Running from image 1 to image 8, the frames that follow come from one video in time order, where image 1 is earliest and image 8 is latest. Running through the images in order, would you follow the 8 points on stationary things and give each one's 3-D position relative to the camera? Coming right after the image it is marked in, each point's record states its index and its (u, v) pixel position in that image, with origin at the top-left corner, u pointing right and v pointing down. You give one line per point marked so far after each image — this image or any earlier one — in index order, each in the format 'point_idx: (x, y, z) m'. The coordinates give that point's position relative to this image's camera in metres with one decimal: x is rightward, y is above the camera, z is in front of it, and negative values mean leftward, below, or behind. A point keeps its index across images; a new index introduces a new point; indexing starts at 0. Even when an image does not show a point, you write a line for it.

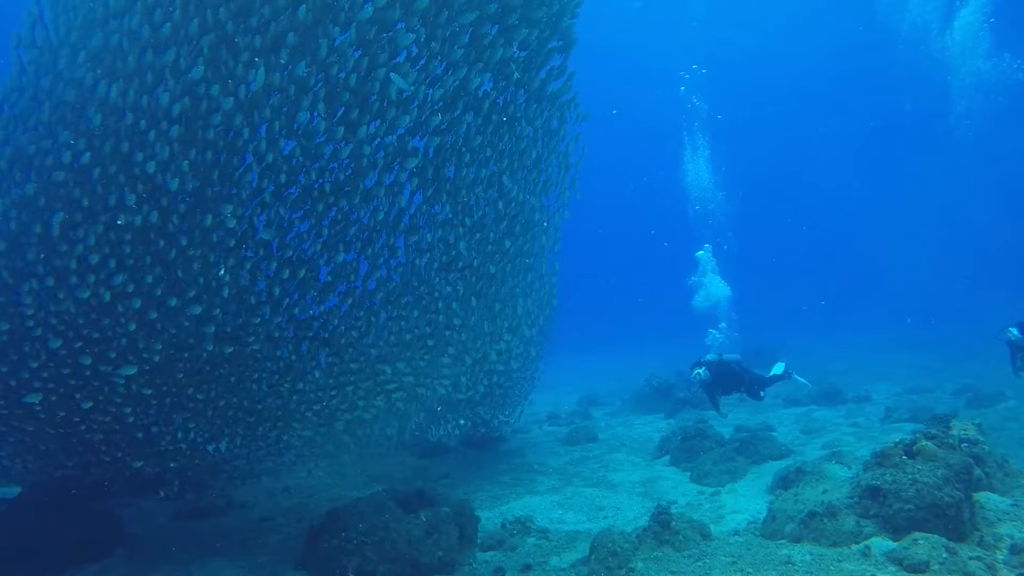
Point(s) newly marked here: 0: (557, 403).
0: (+1.4, -3.7, +18.6) m
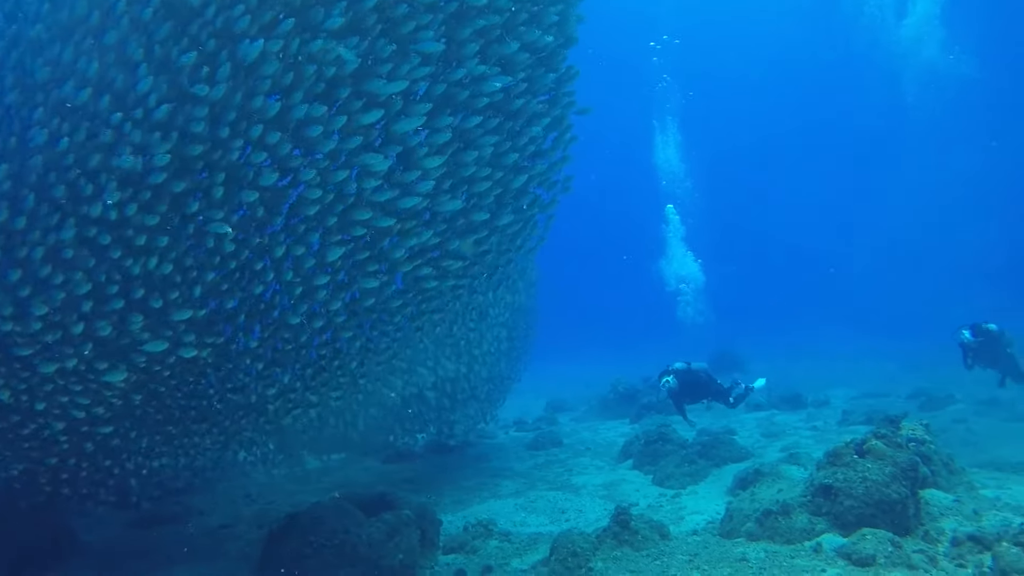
0: (+0.2, -3.9, +18.8) m
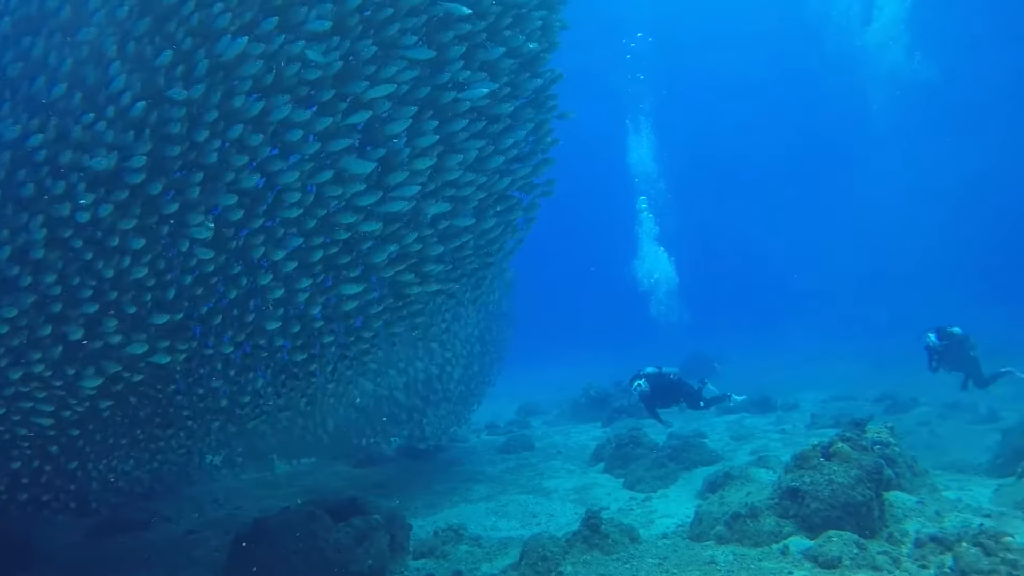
0: (-0.6, -4.0, +18.8) m
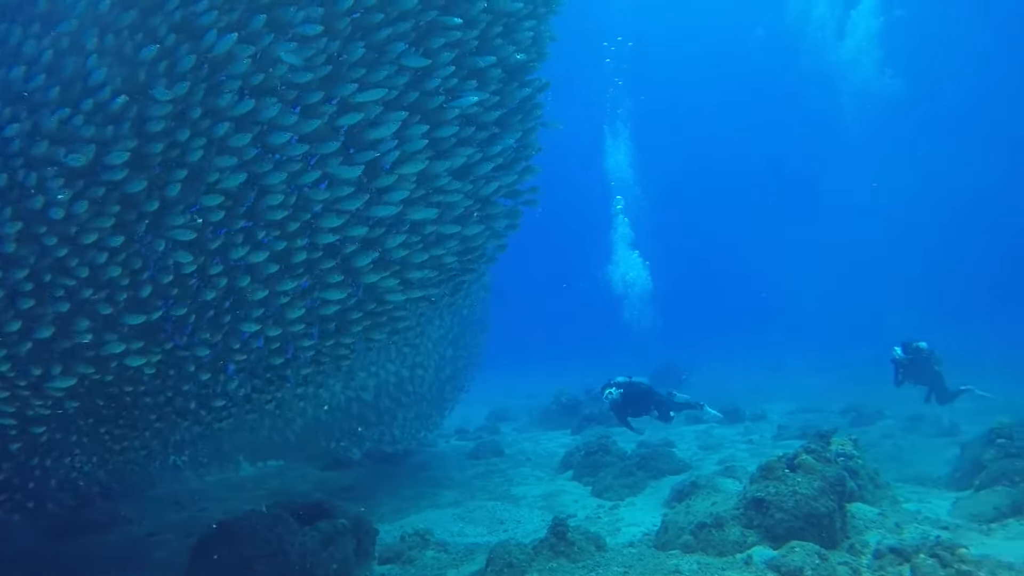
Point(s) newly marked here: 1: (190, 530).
0: (-1.6, -4.2, +18.8) m
1: (-4.3, -3.2, +8.0) m
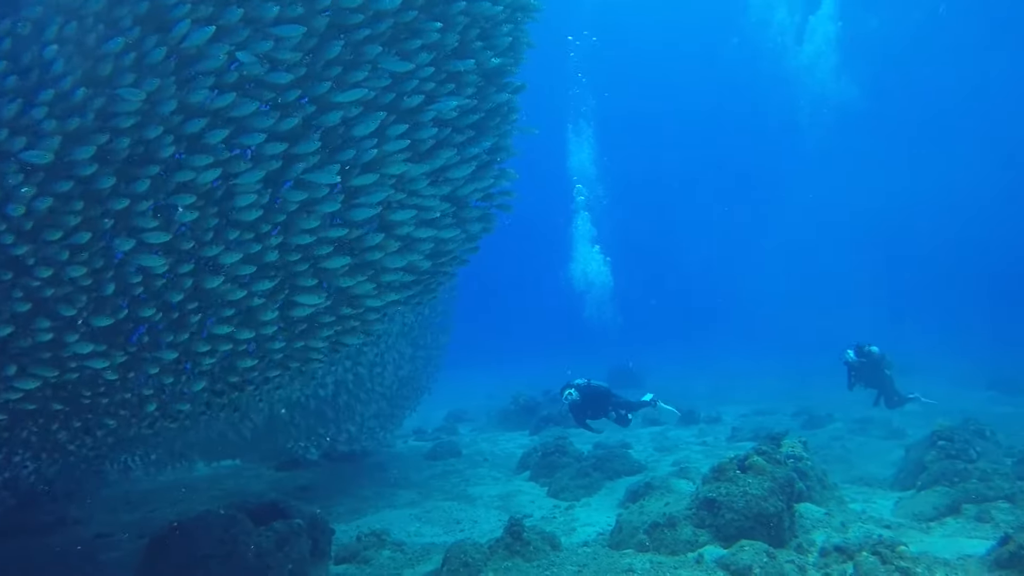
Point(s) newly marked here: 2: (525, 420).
0: (-2.6, -4.3, +20.3) m
1: (-6.0, -3.8, +9.6) m
2: (+0.4, -4.0, +18.6) m
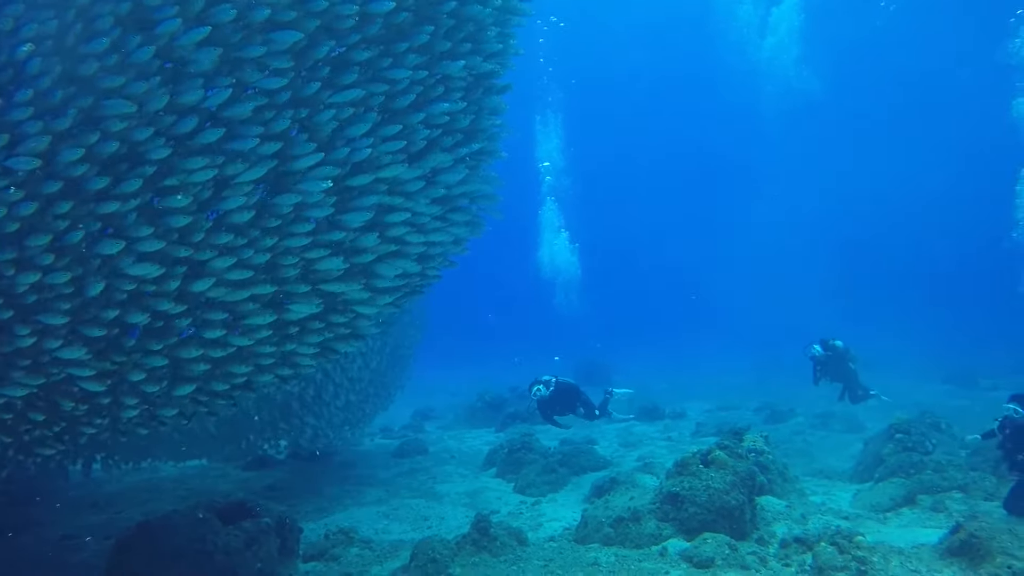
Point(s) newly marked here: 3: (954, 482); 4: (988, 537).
0: (-3.7, -4.3, +20.2) m
1: (-6.5, -3.7, +9.4) m
2: (-0.6, -4.0, +18.7) m
3: (+5.6, -2.4, +7.4) m
4: (+4.0, -2.1, +5.0) m
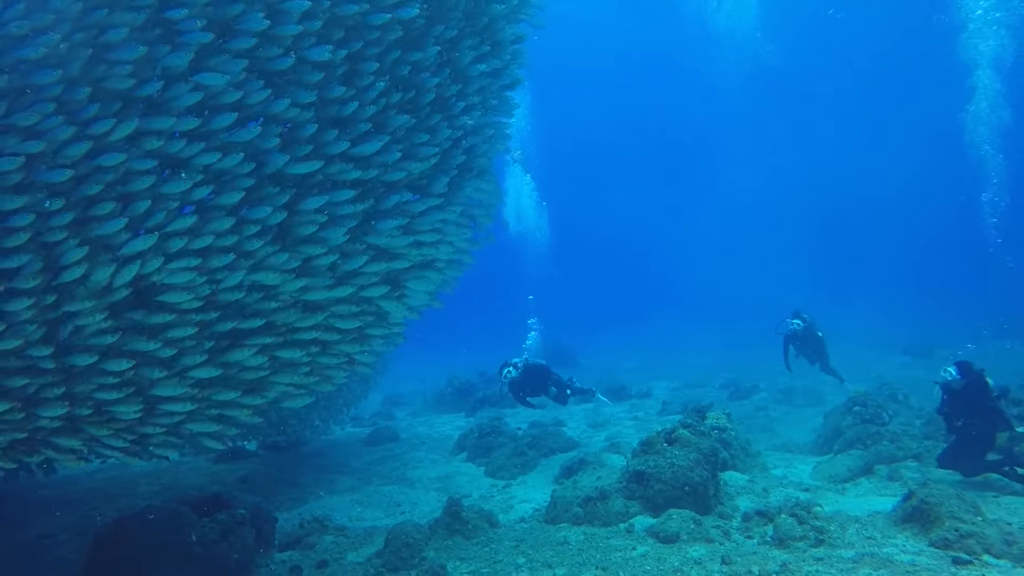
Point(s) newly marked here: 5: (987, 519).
0: (-4.7, -3.8, +20.2) m
1: (-7.0, -3.6, +9.2) m
2: (-1.6, -3.5, +18.8) m
3: (+5.2, -2.1, +7.8) m
4: (+3.8, -1.9, +5.3) m
5: (+4.2, -2.0, +5.2) m
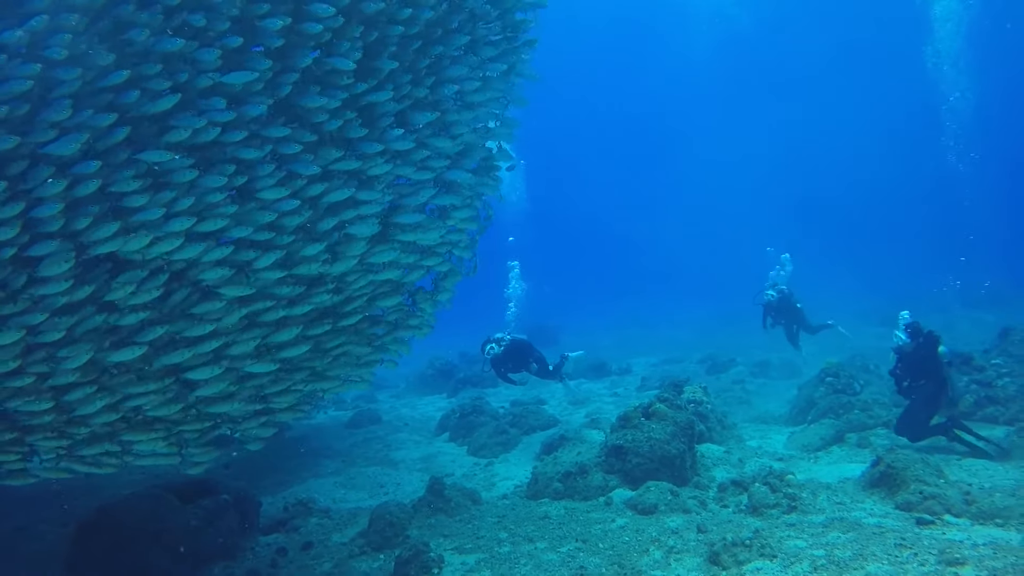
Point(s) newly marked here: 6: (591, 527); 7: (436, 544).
0: (-5.4, -3.2, +20.2) m
1: (-7.3, -3.4, +9.1) m
2: (-2.2, -2.9, +18.8) m
3: (+5.0, -1.8, +8.1) m
4: (+3.6, -1.7, +5.6) m
5: (+4.0, -1.8, +5.5) m
6: (+0.7, -2.2, +5.4) m
7: (-0.7, -2.4, +5.5) m
